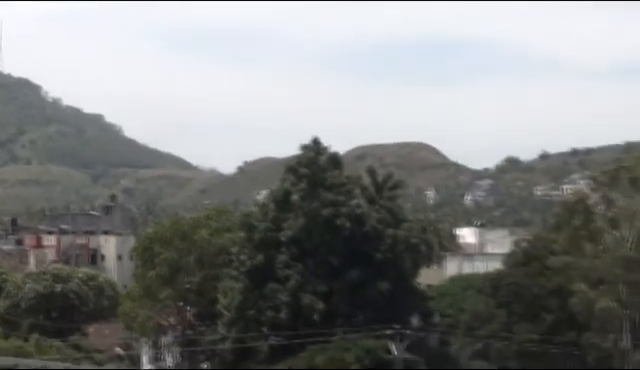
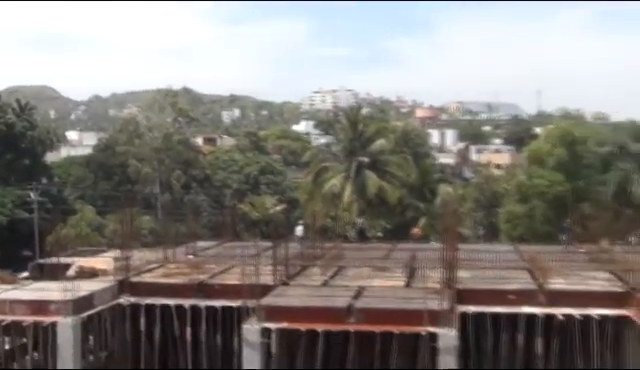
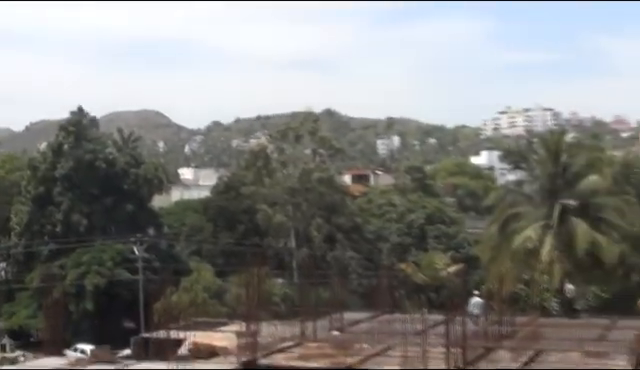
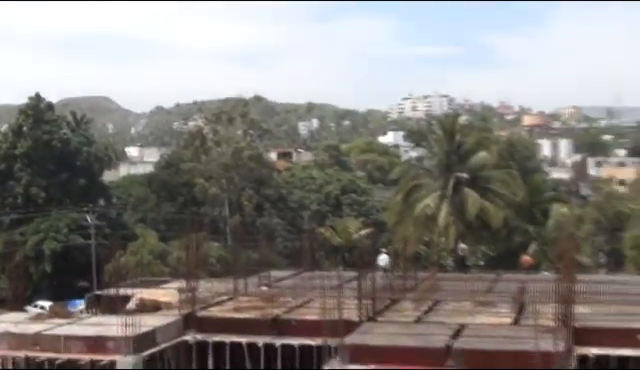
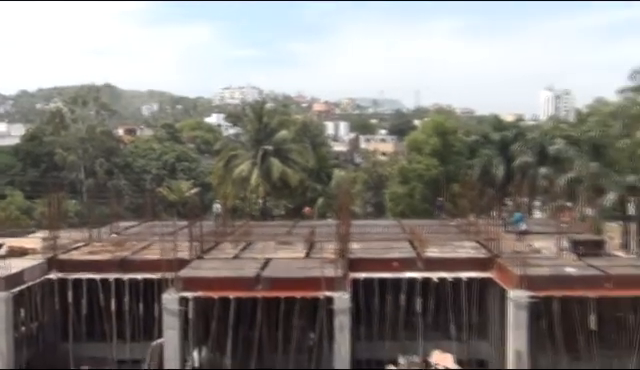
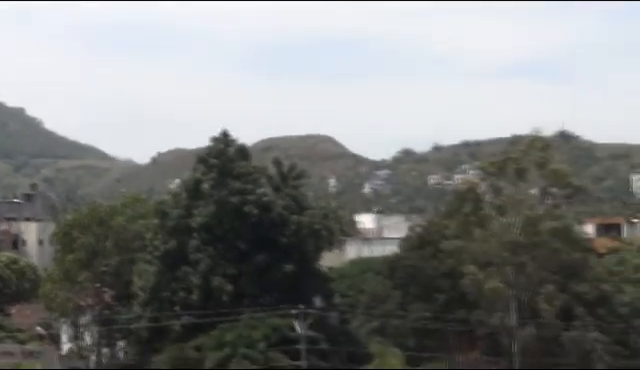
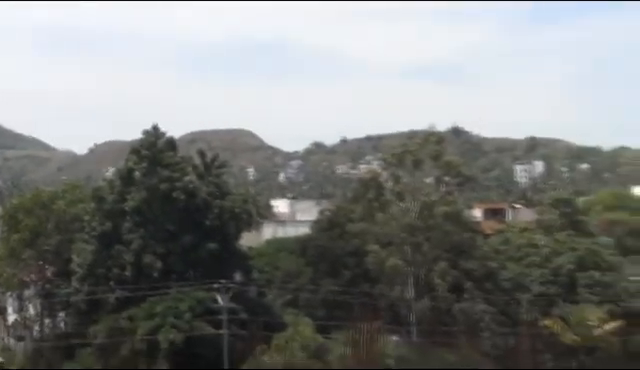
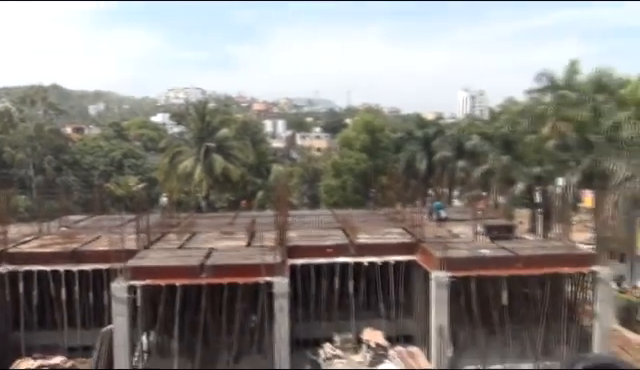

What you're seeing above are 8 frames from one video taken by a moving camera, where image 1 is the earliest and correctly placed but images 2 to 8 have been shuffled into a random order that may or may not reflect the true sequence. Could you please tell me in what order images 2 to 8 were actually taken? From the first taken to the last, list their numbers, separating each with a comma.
6, 7, 3, 4, 2, 5, 8
